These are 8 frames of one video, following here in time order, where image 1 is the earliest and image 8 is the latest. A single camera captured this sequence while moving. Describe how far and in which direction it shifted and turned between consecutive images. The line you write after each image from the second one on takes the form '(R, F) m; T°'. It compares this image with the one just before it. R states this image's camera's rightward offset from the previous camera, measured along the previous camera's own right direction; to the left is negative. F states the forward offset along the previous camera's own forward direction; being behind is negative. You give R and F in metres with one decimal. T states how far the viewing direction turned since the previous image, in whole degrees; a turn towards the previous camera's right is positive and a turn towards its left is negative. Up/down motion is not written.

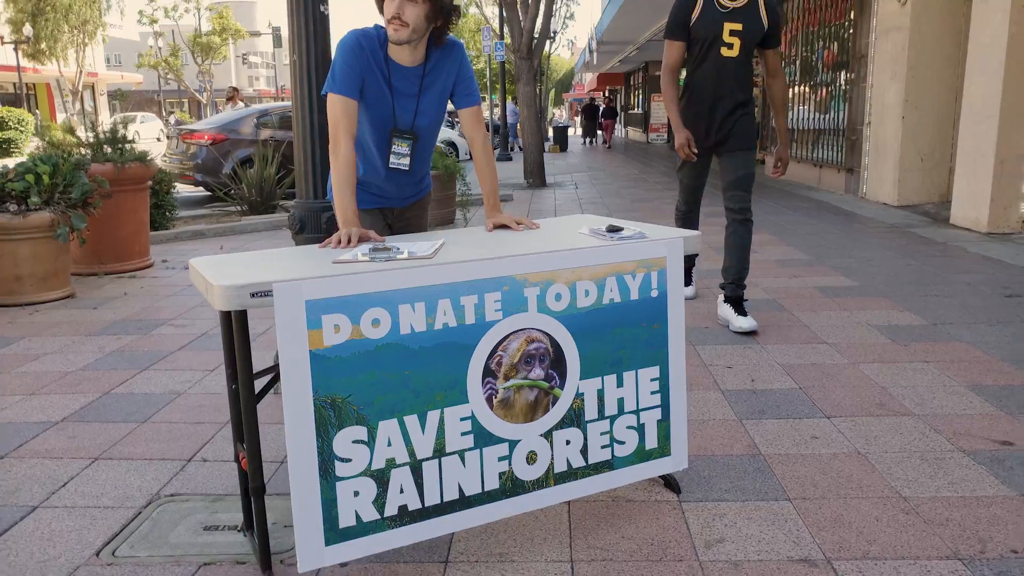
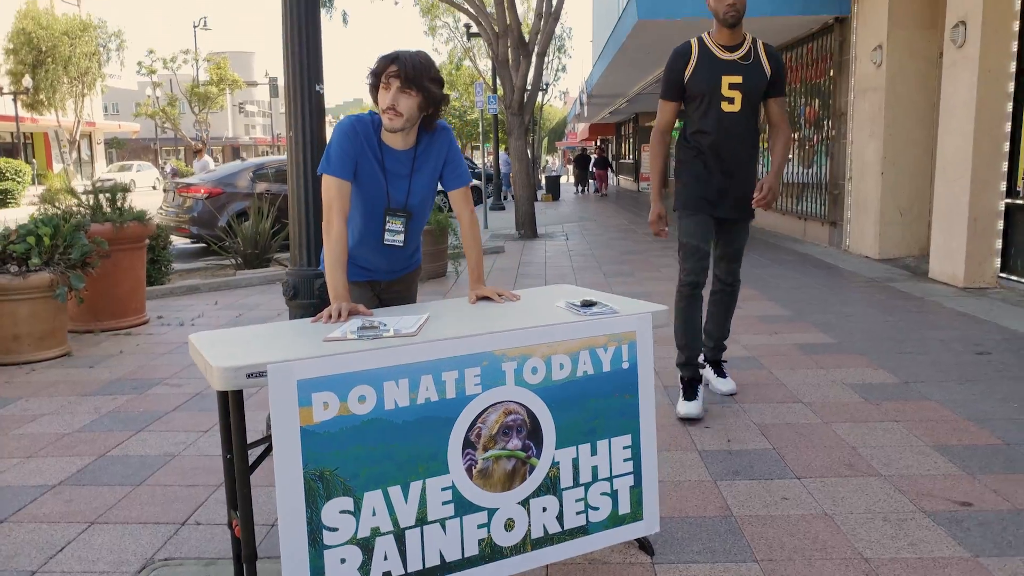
(0.0, -0.1) m; +1°
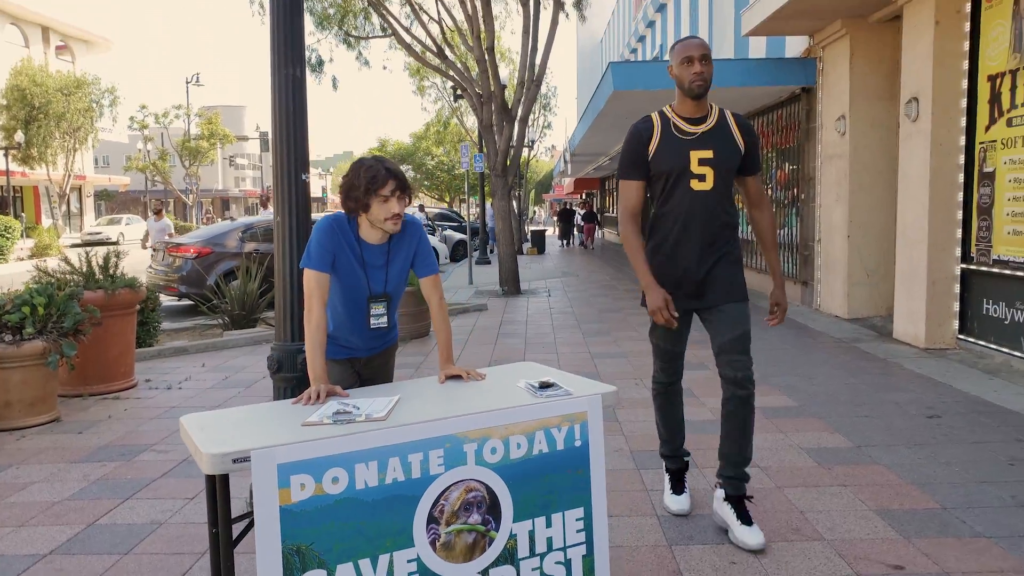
(+0.1, -0.2) m; +1°
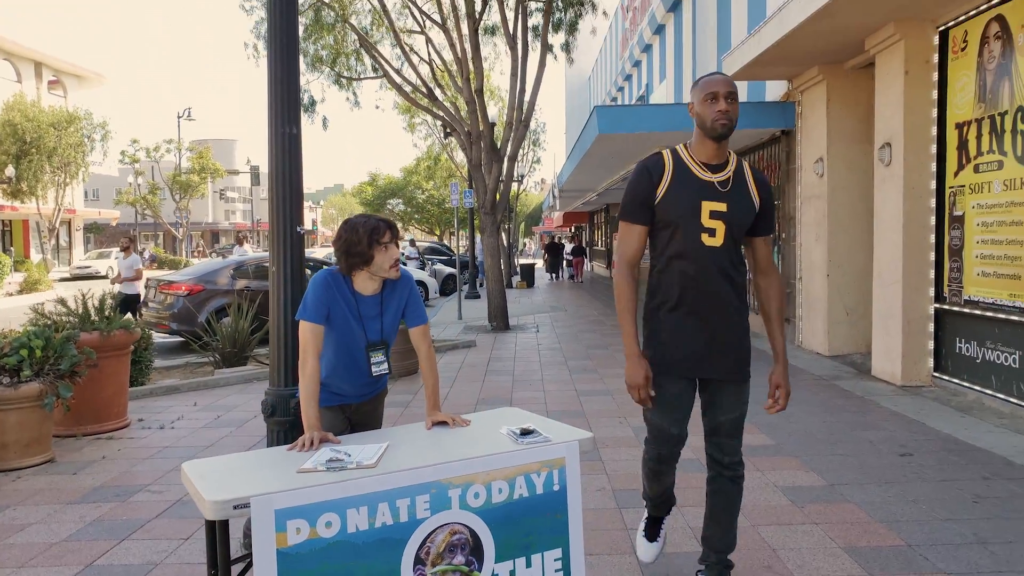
(0.0, -0.2) m; +1°
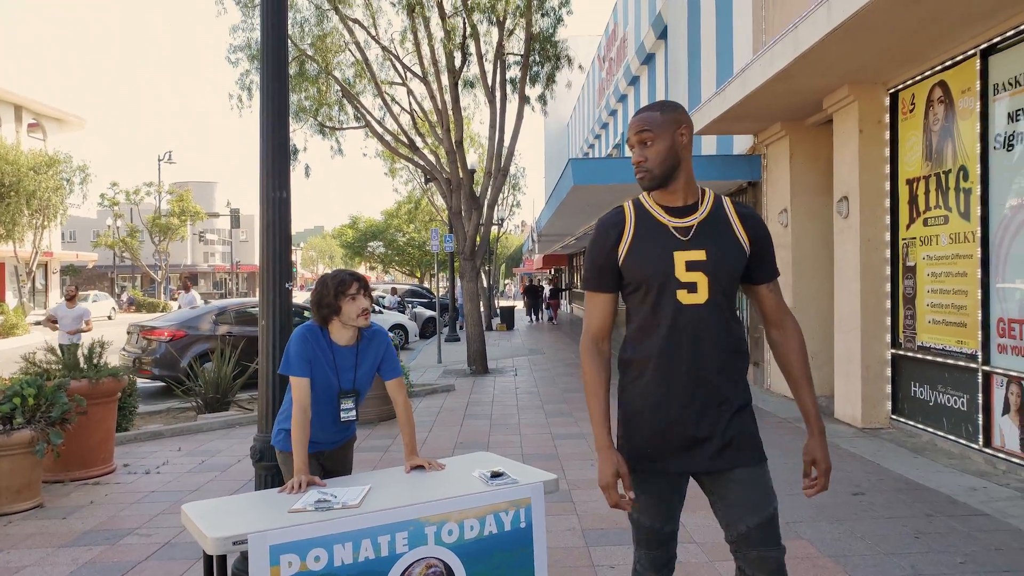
(0.0, -0.3) m; +2°
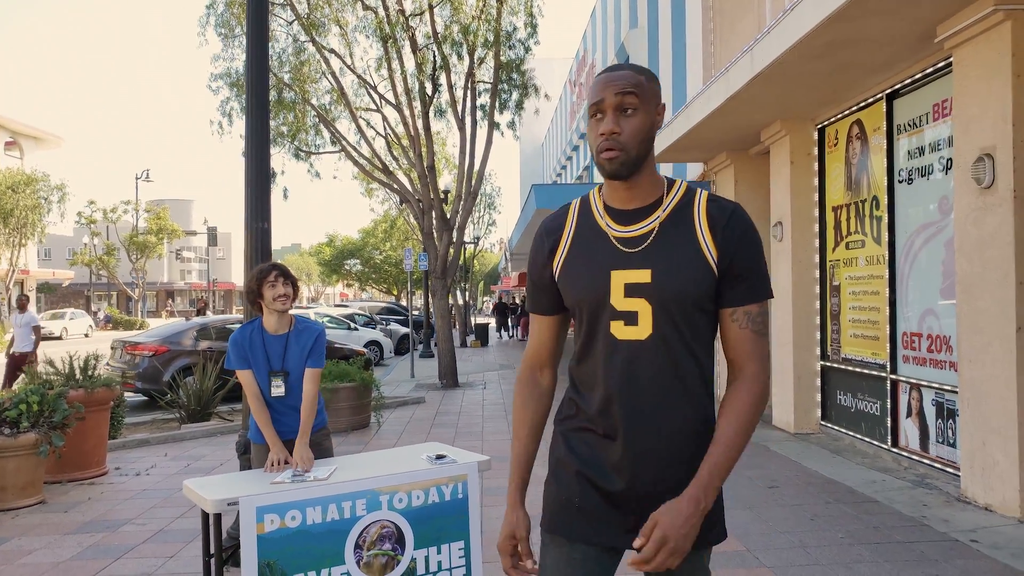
(+0.2, -0.7) m; +2°
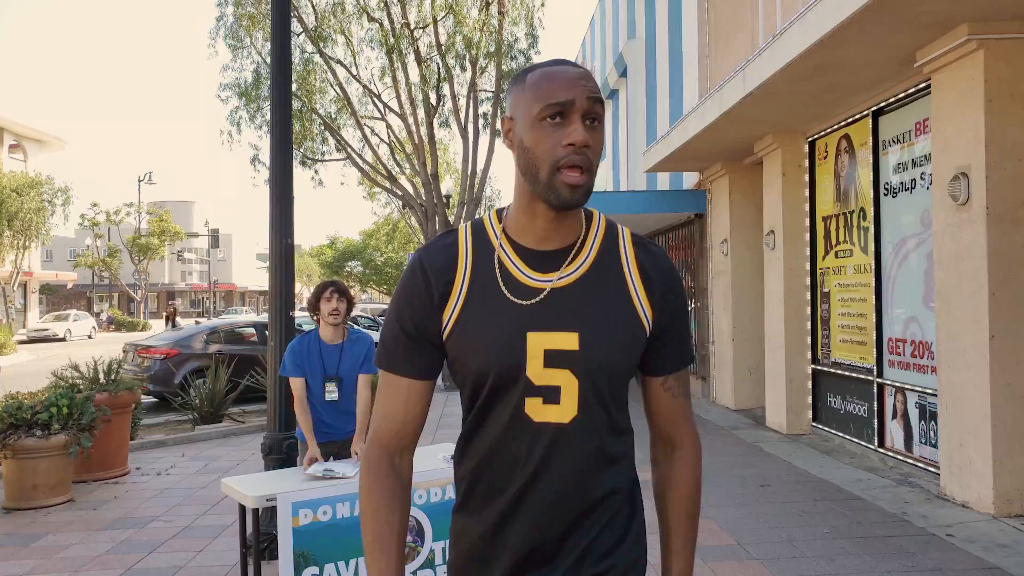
(0.0, -0.3) m; 0°
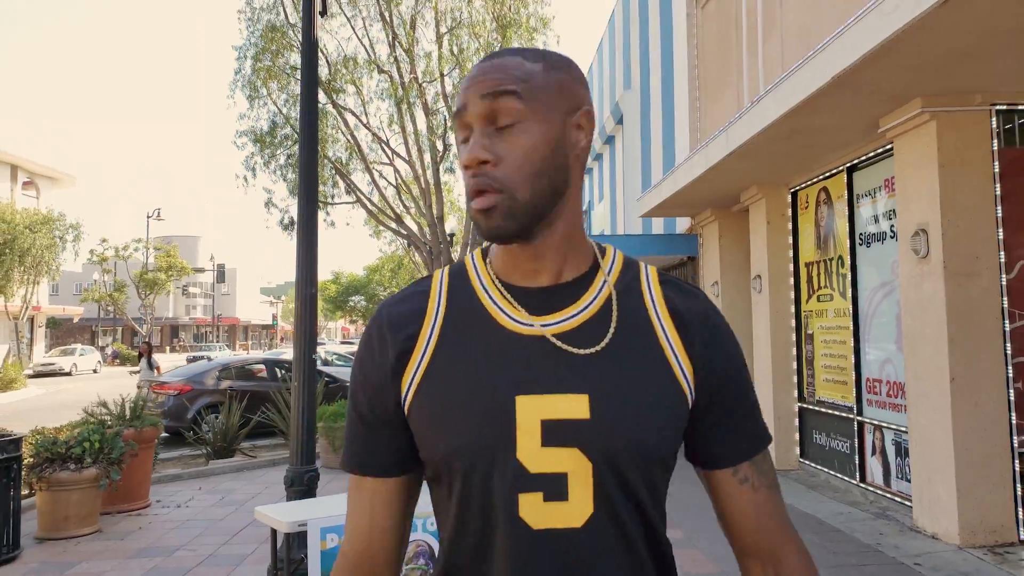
(0.0, -0.5) m; 0°
